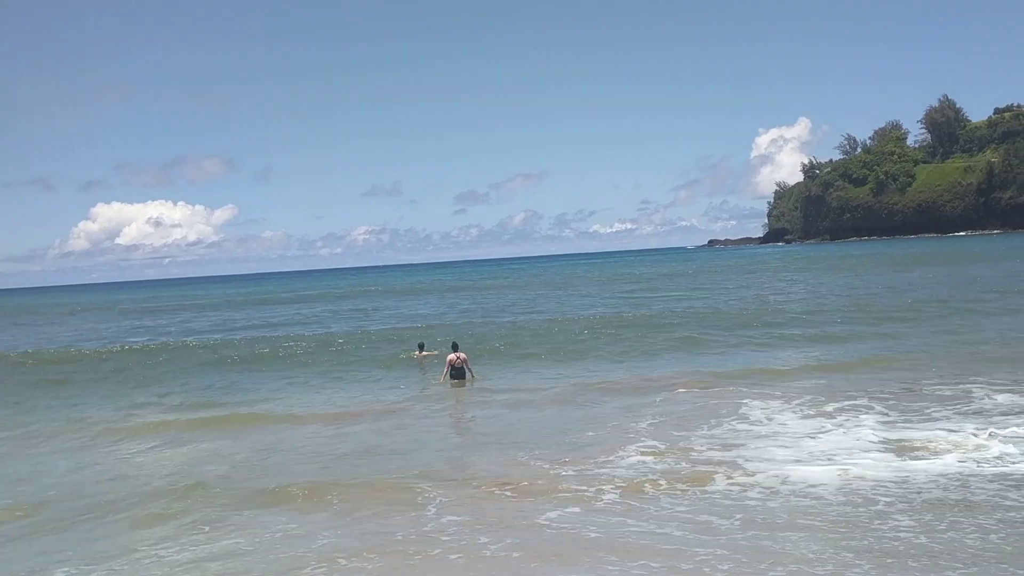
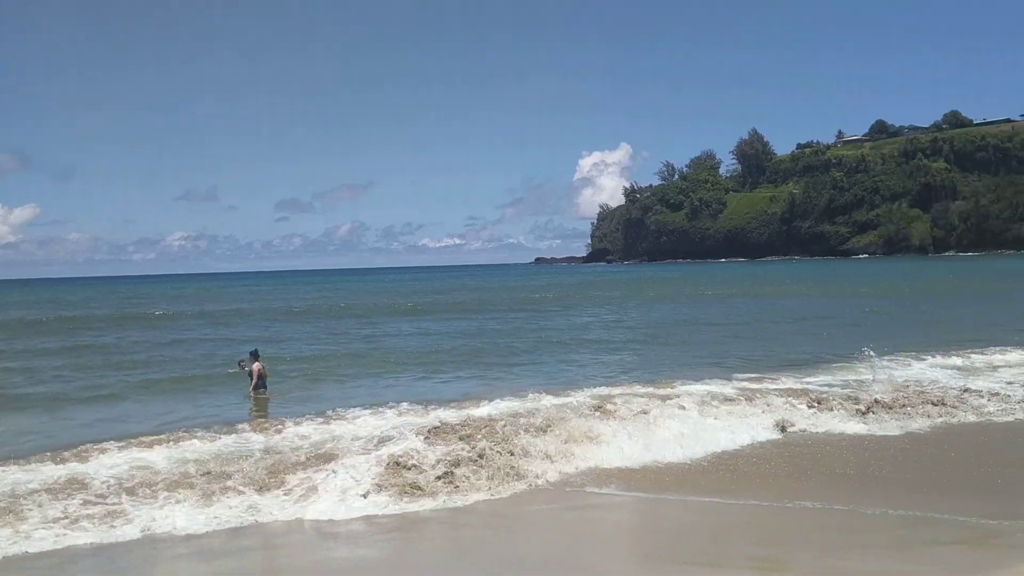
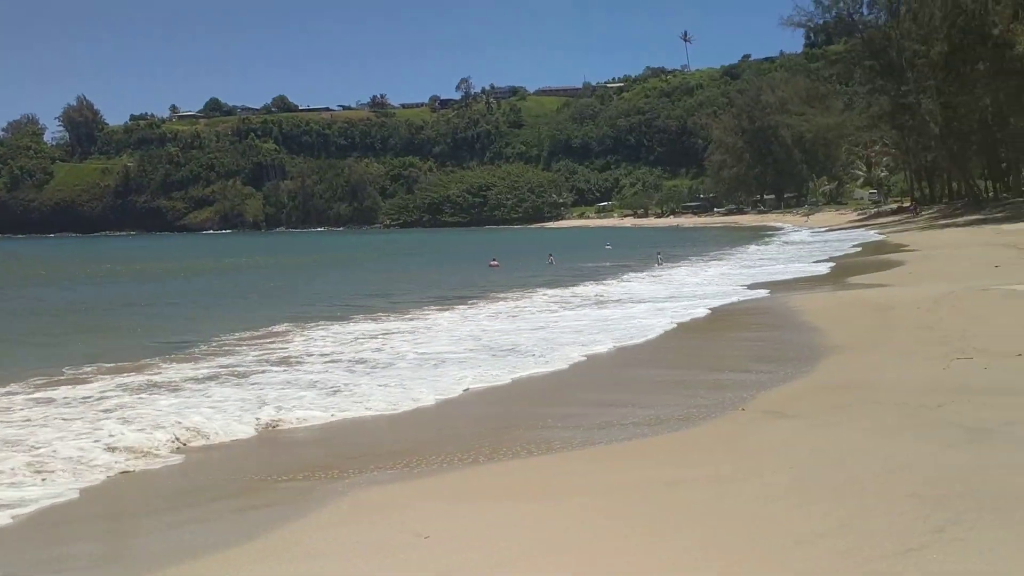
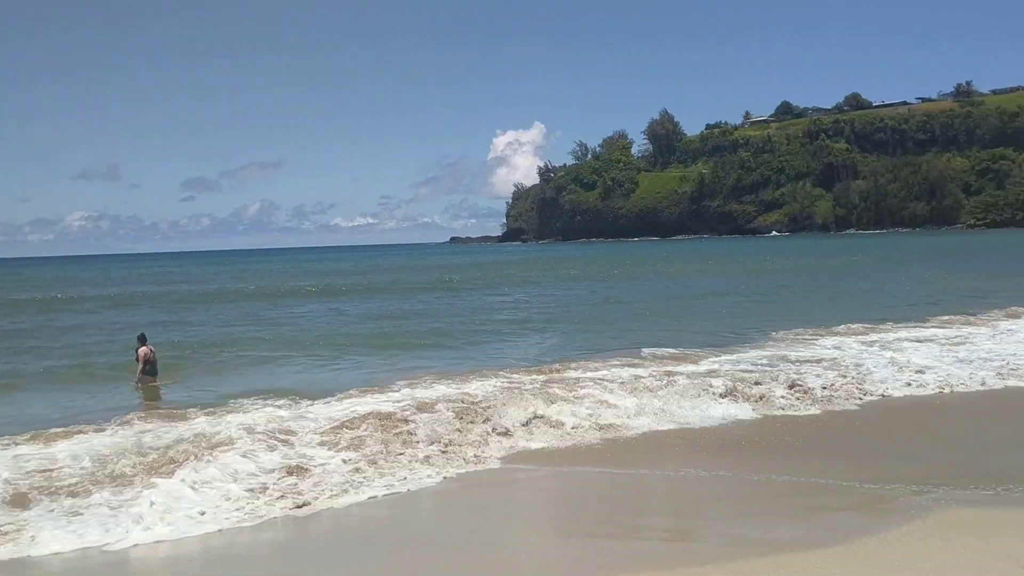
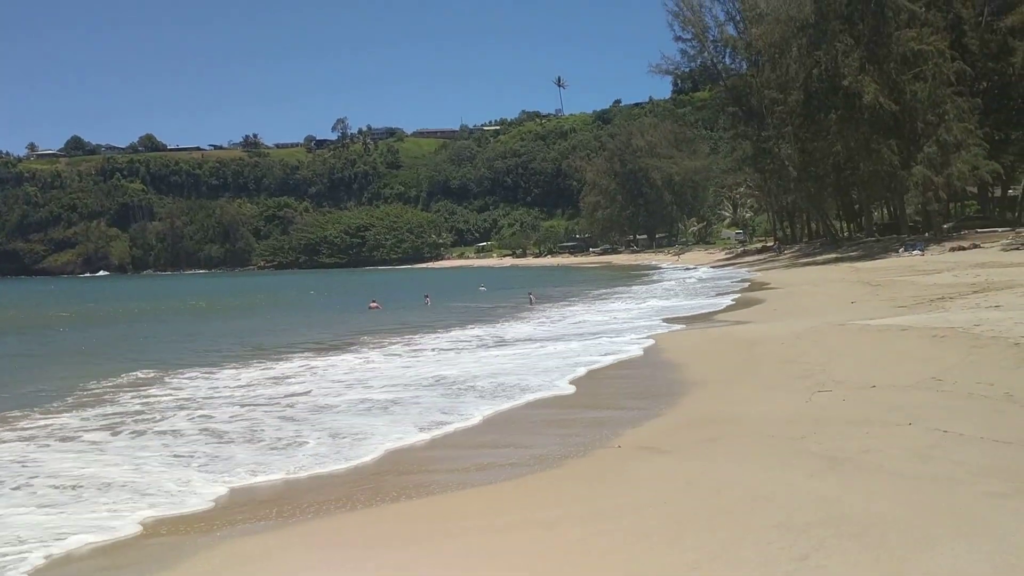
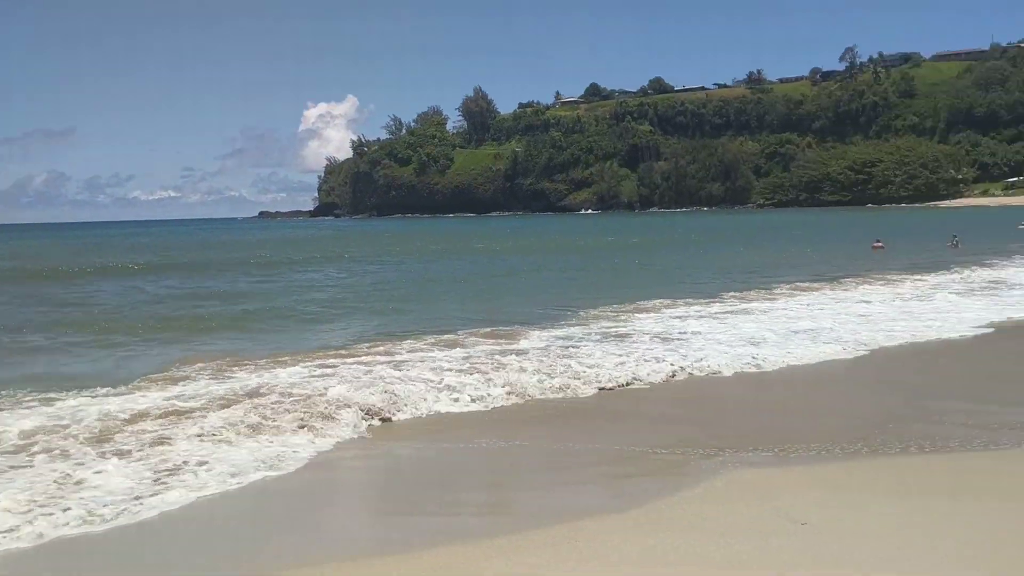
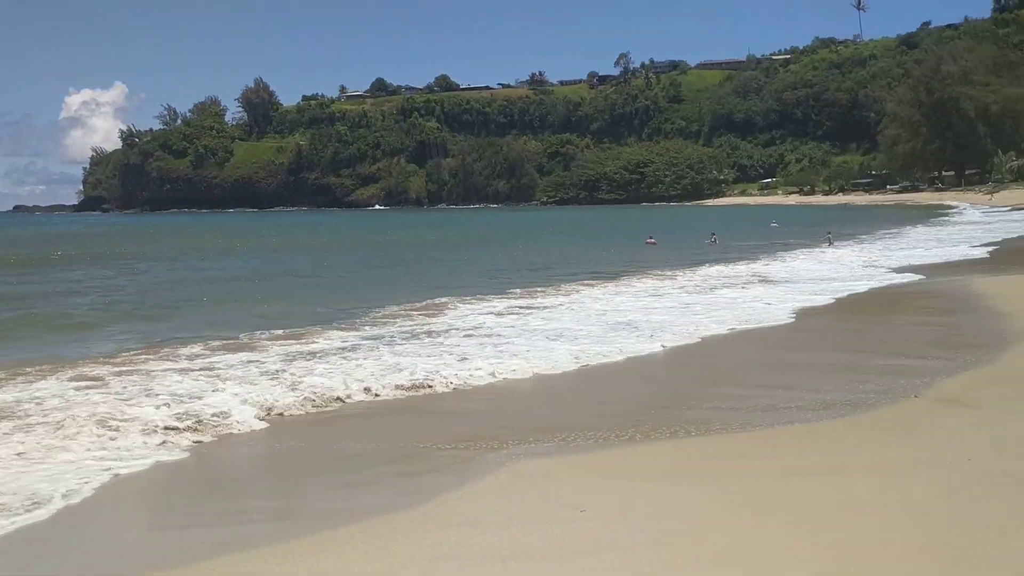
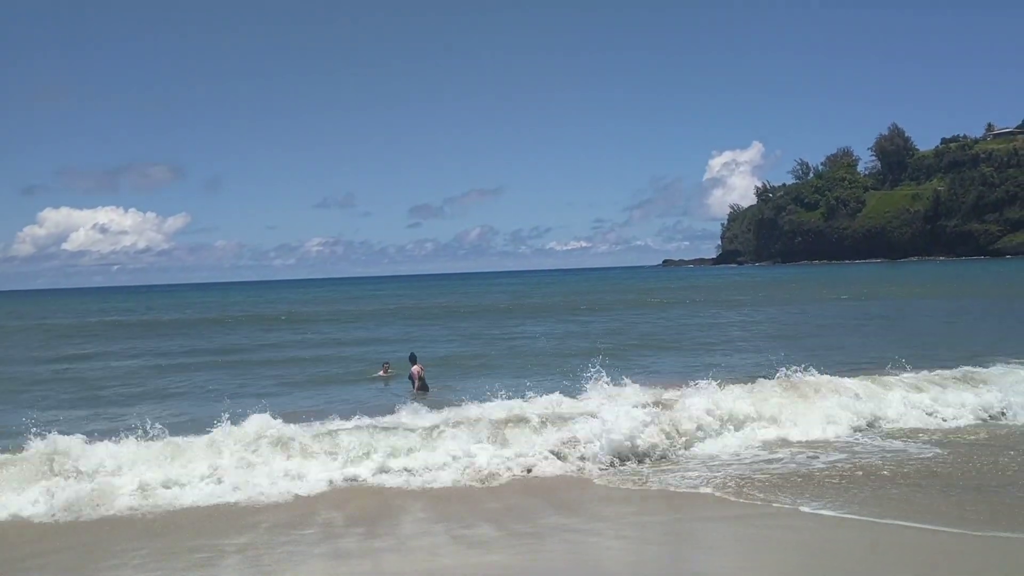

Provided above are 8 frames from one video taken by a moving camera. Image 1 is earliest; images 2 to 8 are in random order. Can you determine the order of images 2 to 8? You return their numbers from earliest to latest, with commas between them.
8, 2, 4, 6, 7, 3, 5
